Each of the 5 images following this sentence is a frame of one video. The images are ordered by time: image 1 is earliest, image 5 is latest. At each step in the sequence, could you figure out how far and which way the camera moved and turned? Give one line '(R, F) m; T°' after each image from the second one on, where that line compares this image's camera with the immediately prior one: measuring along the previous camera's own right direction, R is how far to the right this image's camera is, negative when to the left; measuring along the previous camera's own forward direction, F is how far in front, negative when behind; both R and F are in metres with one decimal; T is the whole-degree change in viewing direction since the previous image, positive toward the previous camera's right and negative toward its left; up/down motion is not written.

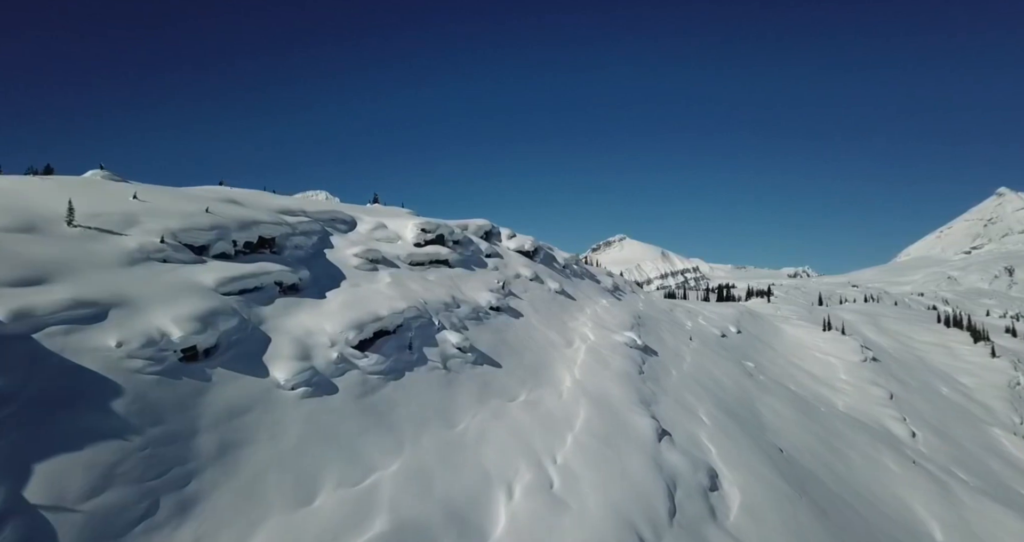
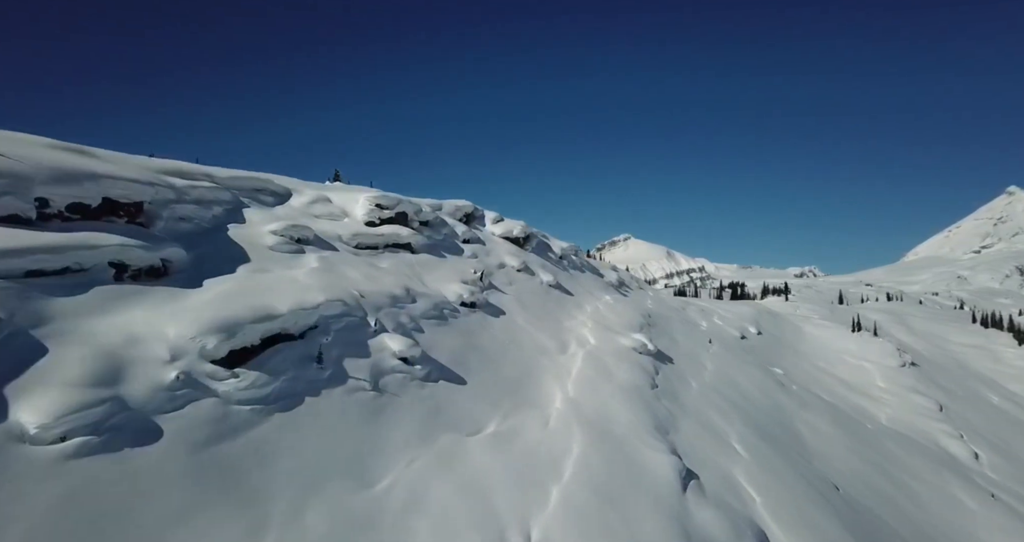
(+1.2, +7.9) m; 0°
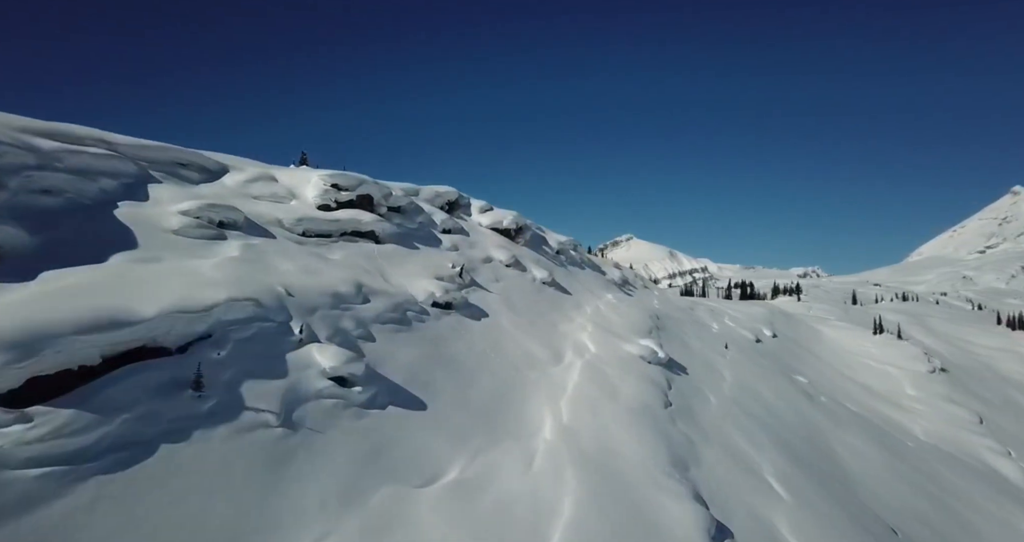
(+0.7, +5.1) m; 0°
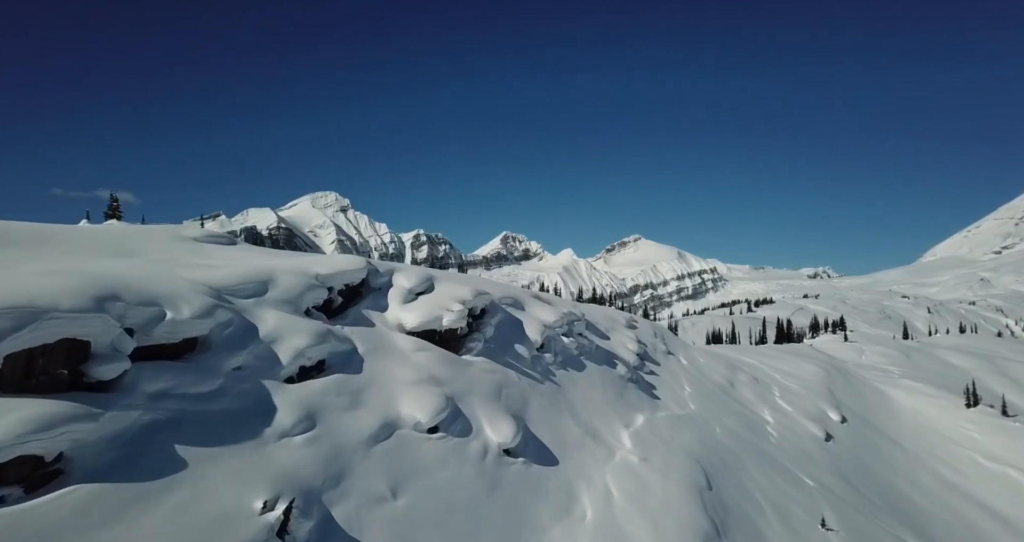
(+2.0, +15.7) m; -1°
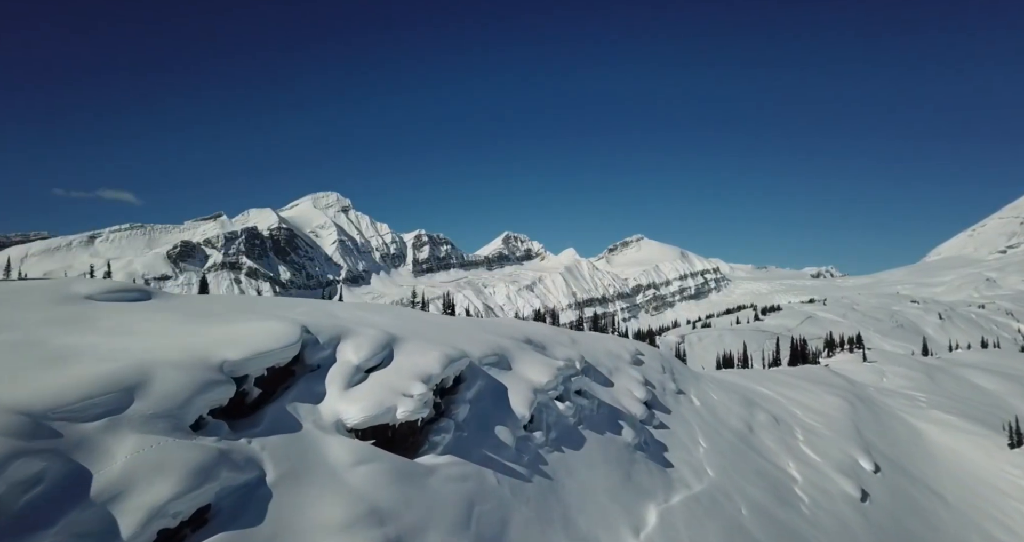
(+0.7, +5.1) m; 0°
